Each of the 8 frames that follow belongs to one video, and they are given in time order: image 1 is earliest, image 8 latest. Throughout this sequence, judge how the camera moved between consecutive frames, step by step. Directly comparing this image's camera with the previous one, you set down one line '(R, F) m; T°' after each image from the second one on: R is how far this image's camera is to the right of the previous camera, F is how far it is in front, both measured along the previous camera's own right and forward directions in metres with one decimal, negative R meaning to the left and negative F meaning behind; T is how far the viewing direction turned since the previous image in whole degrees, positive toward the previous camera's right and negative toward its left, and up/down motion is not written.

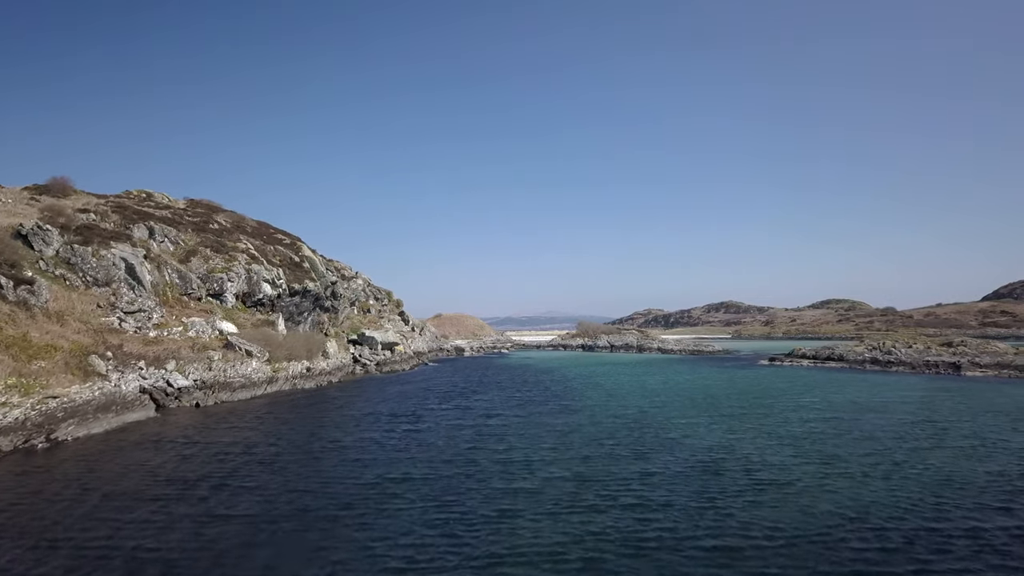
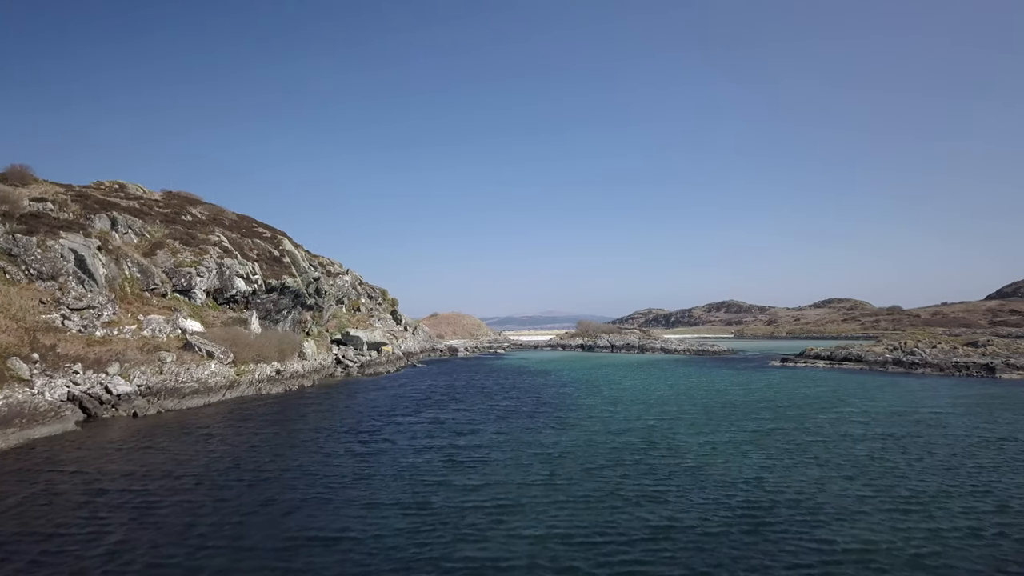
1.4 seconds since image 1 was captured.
(+0.8, +4.7) m; 0°
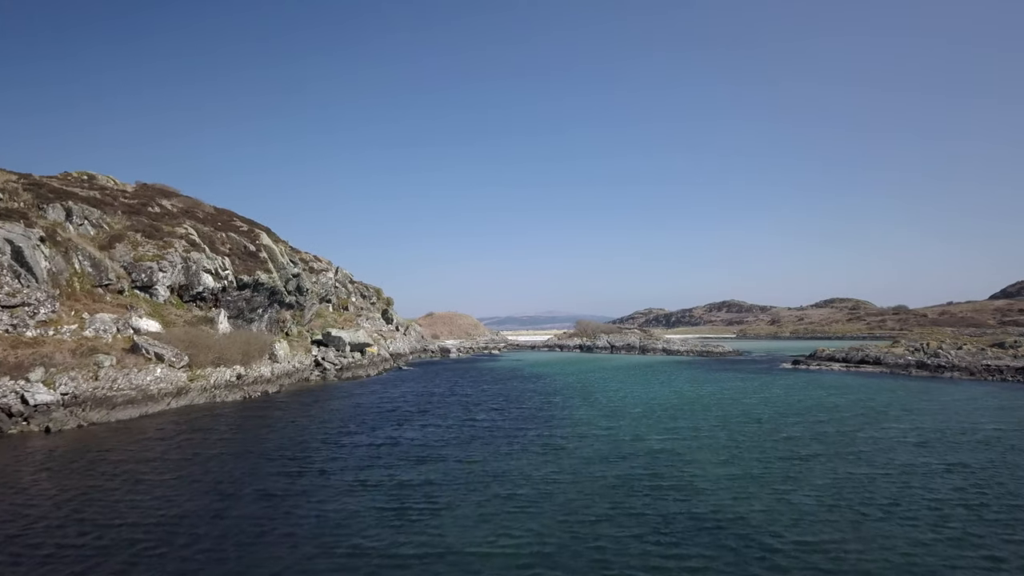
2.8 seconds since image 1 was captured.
(+1.0, +4.6) m; 0°
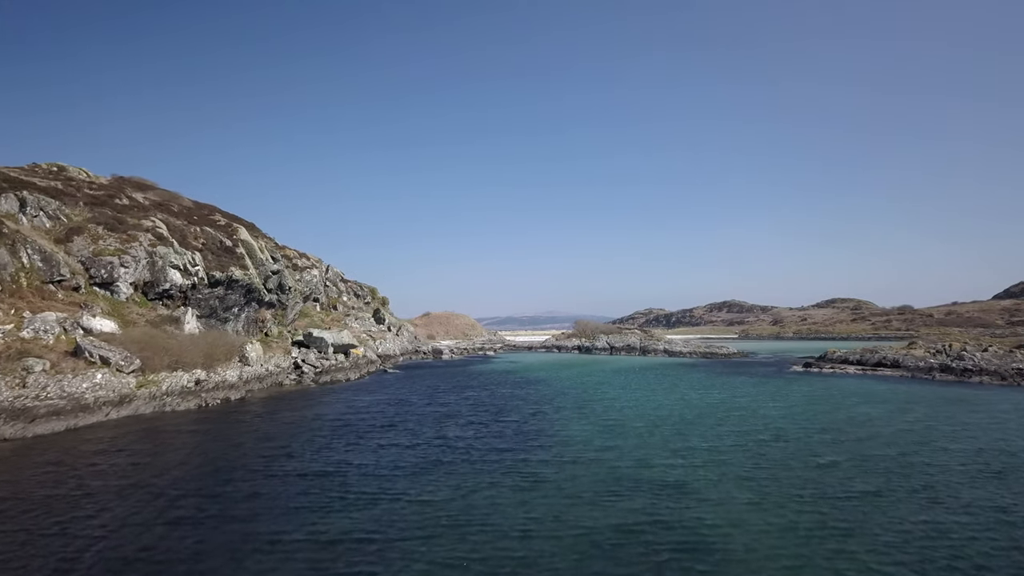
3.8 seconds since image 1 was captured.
(+0.9, +4.0) m; 0°
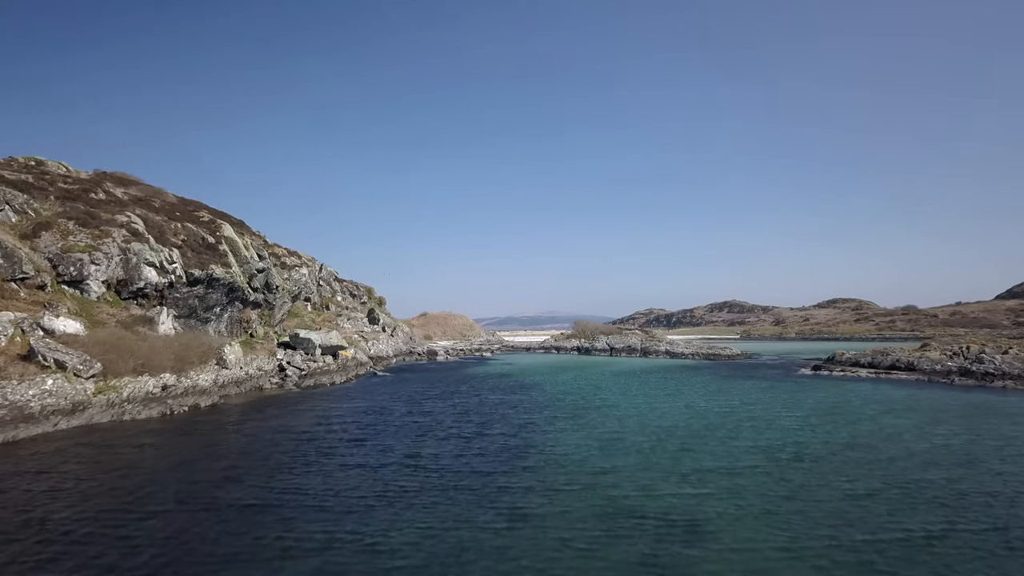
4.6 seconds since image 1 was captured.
(+0.5, +2.7) m; 0°
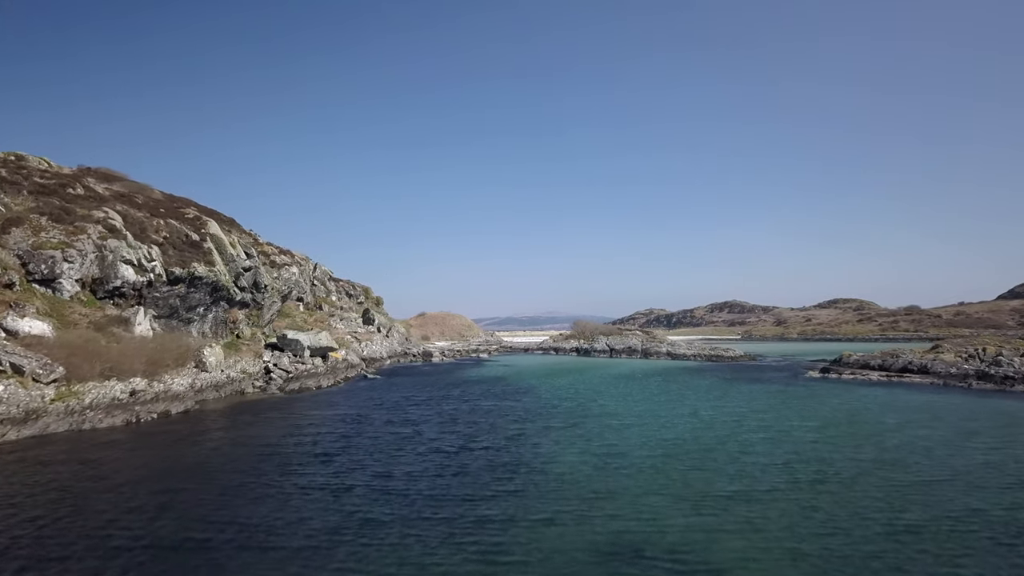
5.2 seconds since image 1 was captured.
(+0.4, +2.2) m; 0°
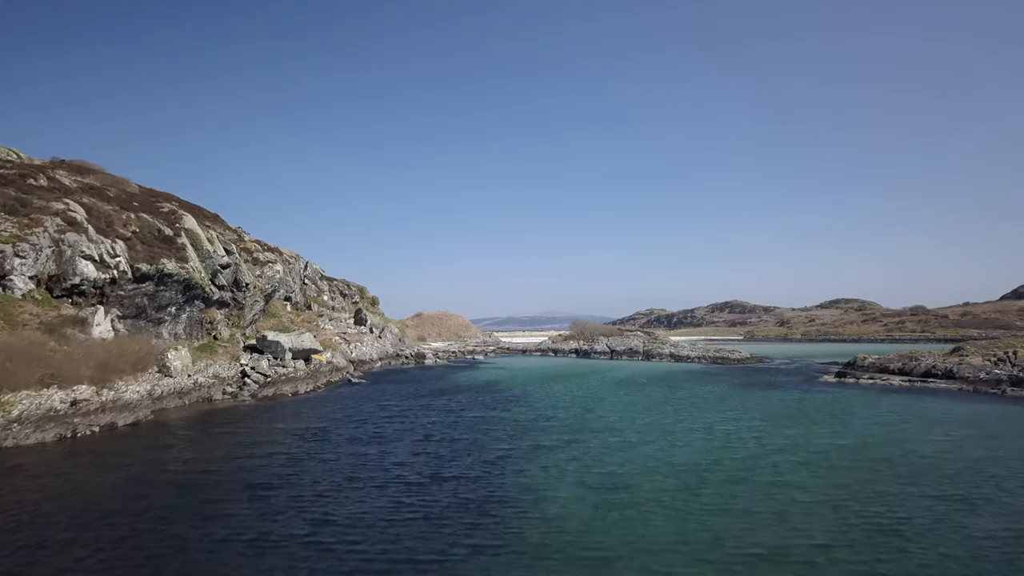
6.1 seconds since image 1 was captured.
(+0.6, +3.6) m; 0°
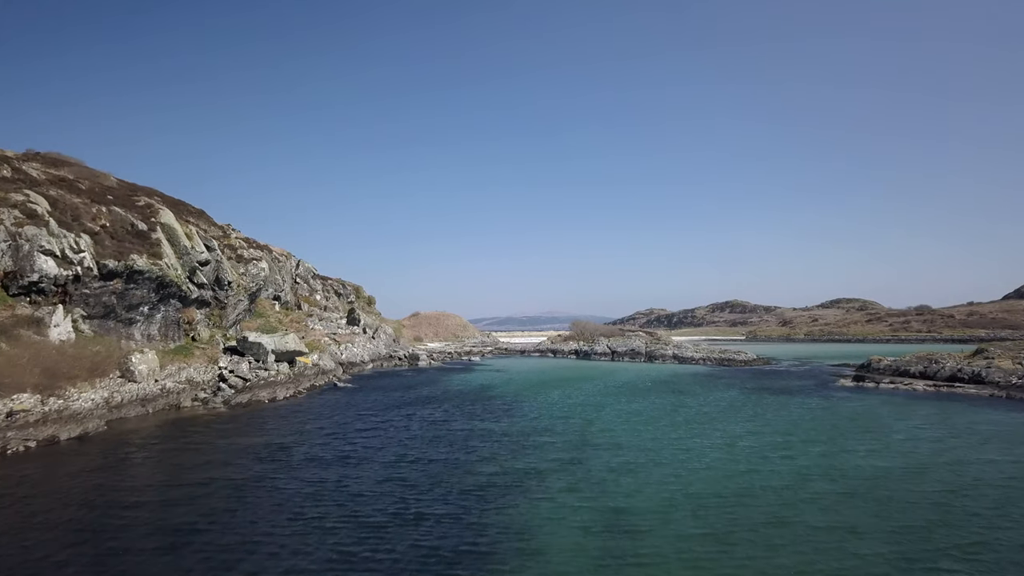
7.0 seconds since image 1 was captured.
(+0.4, +3.2) m; 0°
